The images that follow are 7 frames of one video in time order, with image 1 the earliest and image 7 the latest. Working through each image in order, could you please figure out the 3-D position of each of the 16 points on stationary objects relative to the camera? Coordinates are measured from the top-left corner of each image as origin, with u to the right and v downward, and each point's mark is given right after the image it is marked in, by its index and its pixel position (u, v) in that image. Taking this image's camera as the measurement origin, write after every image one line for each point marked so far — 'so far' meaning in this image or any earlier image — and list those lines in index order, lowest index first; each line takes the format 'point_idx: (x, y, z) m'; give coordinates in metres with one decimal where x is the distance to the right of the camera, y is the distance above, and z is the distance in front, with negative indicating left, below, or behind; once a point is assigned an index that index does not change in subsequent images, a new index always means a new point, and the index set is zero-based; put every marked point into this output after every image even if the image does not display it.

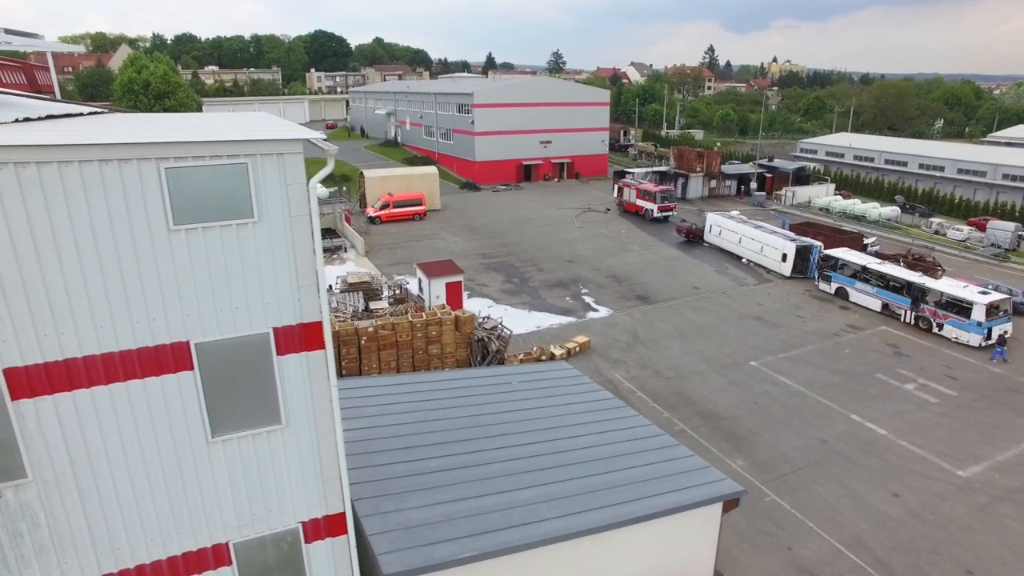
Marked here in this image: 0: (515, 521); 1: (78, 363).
0: (0.0, -5.3, +7.5) m
1: (-7.0, -1.2, +5.4) m
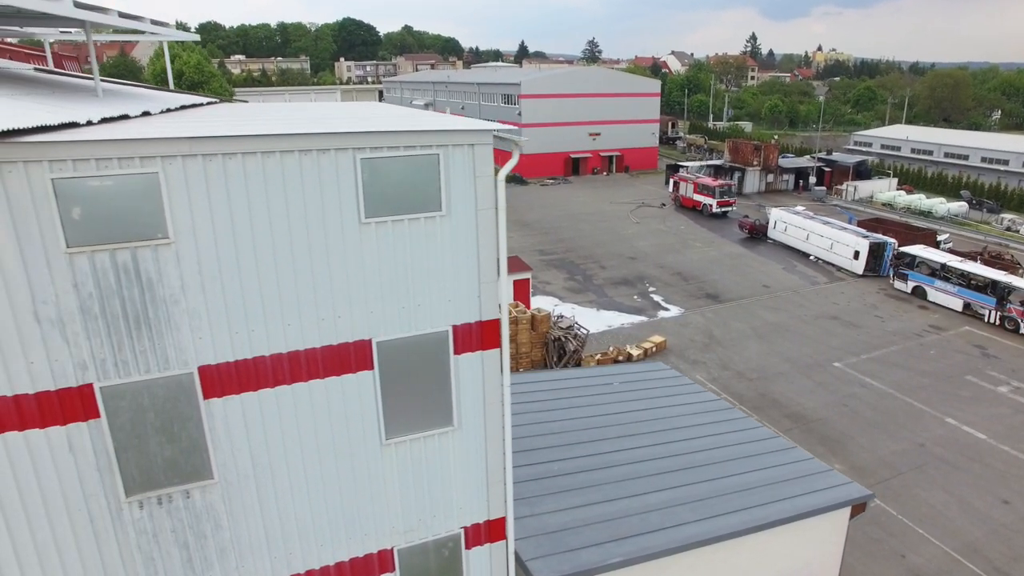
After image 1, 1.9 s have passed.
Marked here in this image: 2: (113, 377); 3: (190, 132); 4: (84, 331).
0: (+3.1, -5.3, +7.4) m
1: (-3.9, -1.2, +5.3) m
2: (-5.9, -1.3, +4.9) m
3: (-4.6, +2.3, +4.9) m
4: (-6.2, -0.6, +4.8) m
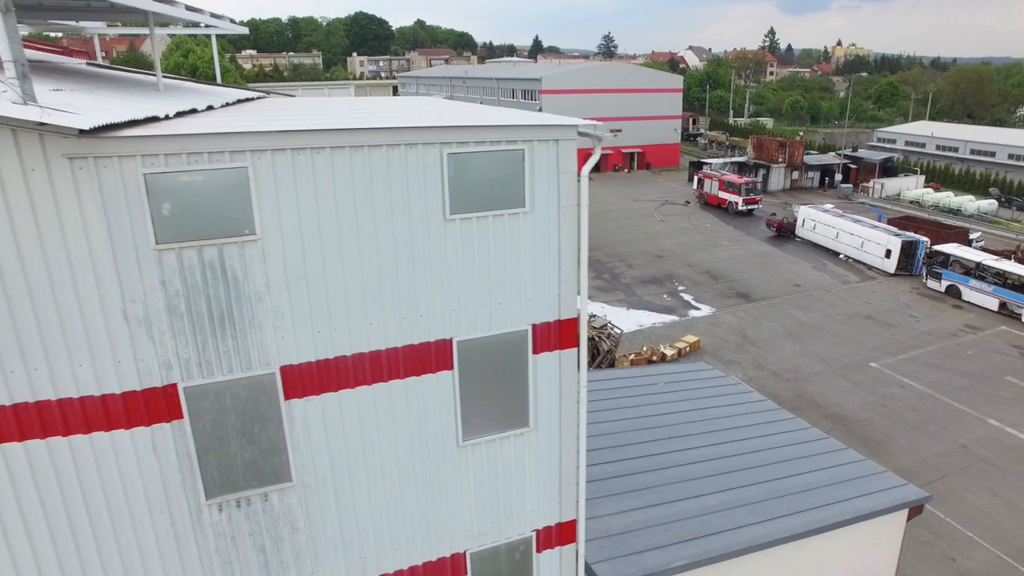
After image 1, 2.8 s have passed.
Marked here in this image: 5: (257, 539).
0: (+4.5, -5.3, +7.3) m
1: (-2.6, -1.2, +5.1) m
2: (-4.6, -1.3, +4.8) m
3: (-3.2, +2.3, +4.7) m
4: (-4.9, -0.6, +4.7) m
5: (-4.0, -4.0, +5.3) m
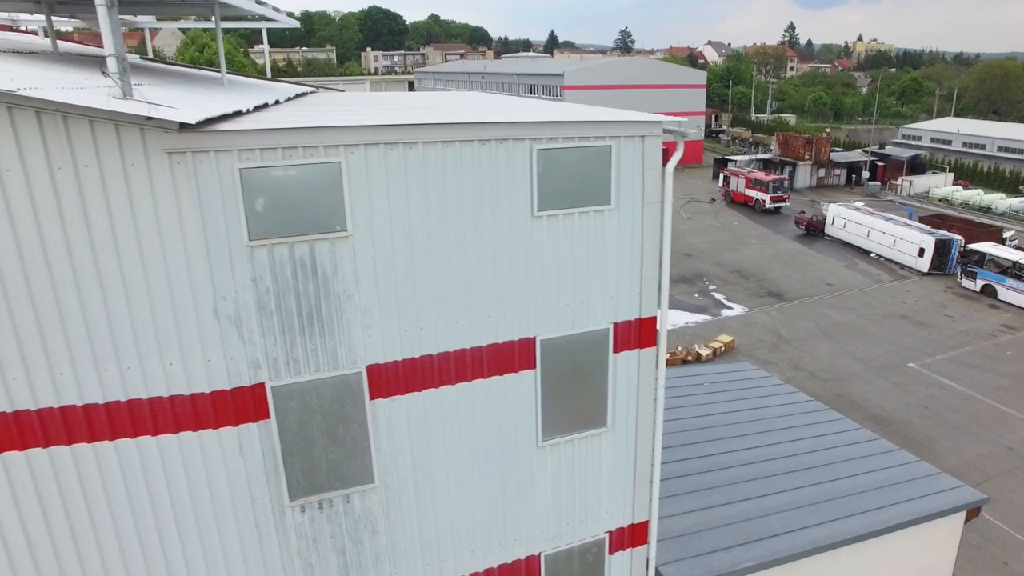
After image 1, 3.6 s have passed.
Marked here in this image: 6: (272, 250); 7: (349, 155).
0: (+5.8, -5.2, +7.2) m
1: (-1.2, -1.1, +5.1) m
2: (-3.3, -1.3, +4.7) m
3: (-1.9, +2.3, +4.6) m
4: (-3.5, -0.6, +4.6) m
5: (-2.7, -4.0, +5.2) m
6: (-3.3, +0.5, +4.5) m
7: (-2.2, +1.8, +4.6) m
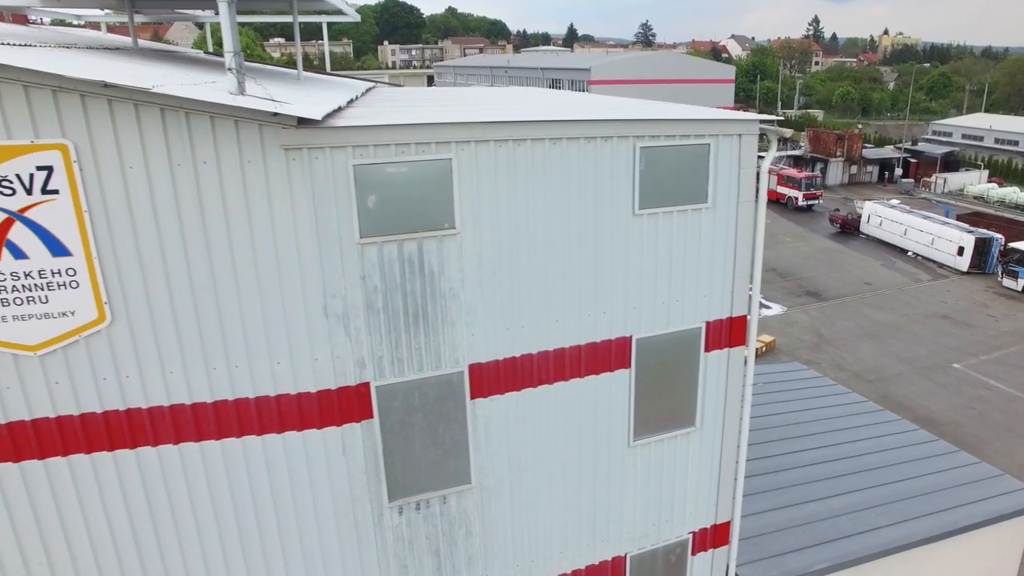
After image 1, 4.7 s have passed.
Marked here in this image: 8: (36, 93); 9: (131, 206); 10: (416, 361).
0: (+7.3, -5.2, +7.2) m
1: (+0.3, -1.1, +5.0) m
2: (-1.7, -1.2, +4.7) m
3: (-0.4, +2.3, +4.6) m
4: (-2.0, -0.5, +4.6) m
5: (-1.2, -3.9, +5.2) m
6: (-1.8, +0.6, +4.5) m
7: (-0.7, +1.8, +4.5) m
8: (-5.5, +2.2, +3.9) m
9: (-4.8, +1.0, +4.1) m
10: (-1.4, -1.0, +4.7) m
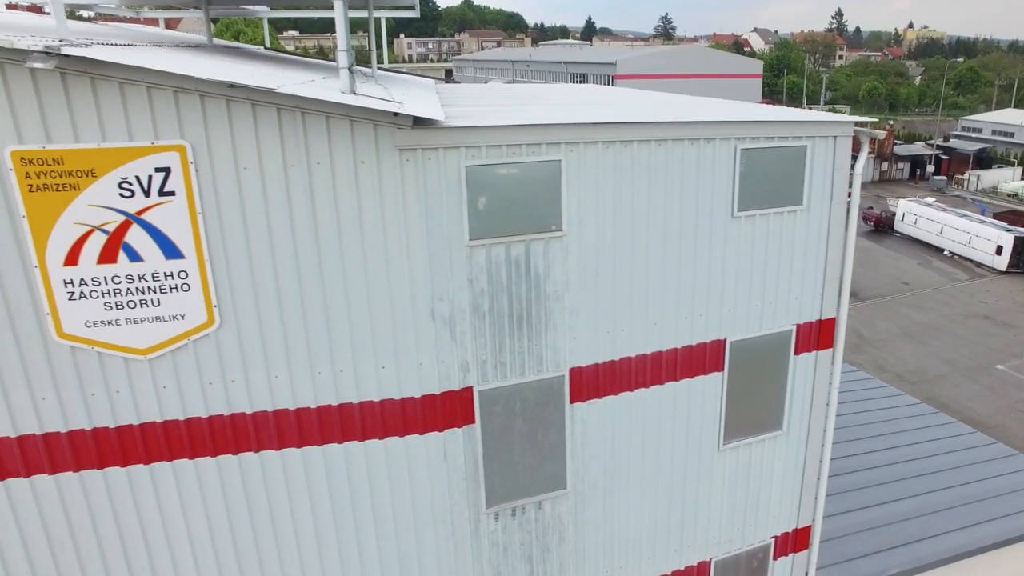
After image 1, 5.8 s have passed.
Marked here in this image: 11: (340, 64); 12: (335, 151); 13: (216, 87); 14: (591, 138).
0: (+8.8, -5.3, +7.1) m
1: (+1.7, -1.2, +5.0) m
2: (-0.3, -1.3, +4.6) m
3: (+1.1, +2.3, +4.4) m
4: (-0.6, -0.6, +4.5) m
5: (+0.2, -4.0, +5.2) m
6: (-0.3, +0.5, +4.4) m
7: (+0.8, +1.8, +4.4) m
8: (-4.0, +2.2, +3.8) m
9: (-3.3, +1.0, +4.1) m
10: (+0.1, -1.1, +4.7) m
11: (-2.1, +2.8, +4.1) m
12: (-2.2, +1.7, +4.1) m
13: (-3.4, +2.3, +3.8) m
14: (+1.1, +2.0, +4.4) m
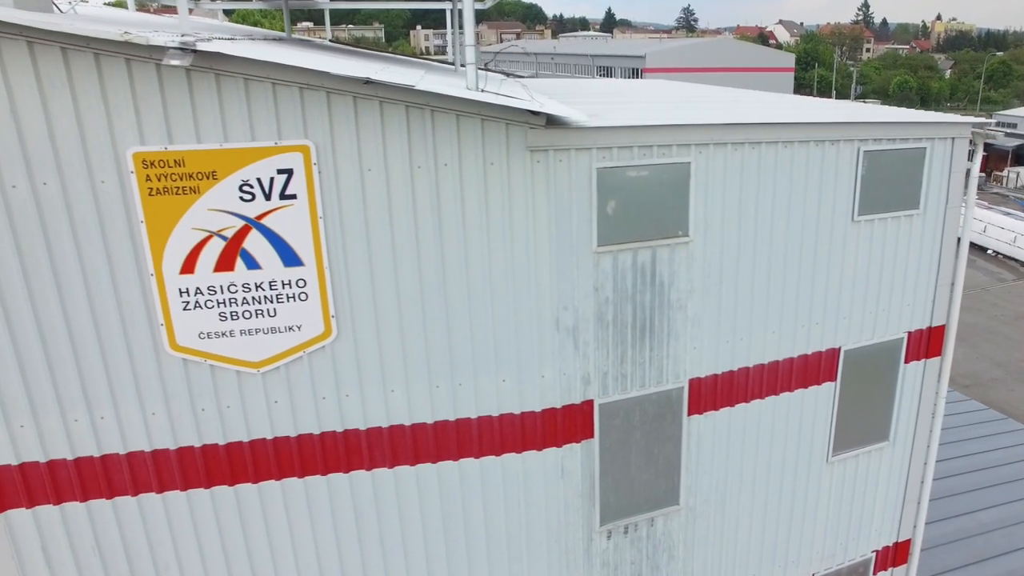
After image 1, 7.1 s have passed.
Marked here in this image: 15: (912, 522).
0: (+10.4, -5.4, +6.9) m
1: (+3.4, -1.3, +4.7) m
2: (+1.3, -1.4, +4.4) m
3: (+2.7, +2.2, +4.2) m
4: (+1.0, -0.7, +4.3) m
5: (+1.8, -4.1, +5.0) m
6: (+1.3, +0.4, +4.2) m
7: (+2.4, +1.7, +4.1) m
8: (-2.4, +2.1, +3.5) m
9: (-1.7, +0.9, +3.8) m
10: (+1.7, -1.2, +4.4) m
11: (-0.5, +2.6, +3.8) m
12: (-0.6, +1.6, +3.8) m
13: (-1.8, +2.2, +3.6) m
14: (+2.7, +1.9, +4.1) m
15: (+7.0, -4.1, +5.8) m
